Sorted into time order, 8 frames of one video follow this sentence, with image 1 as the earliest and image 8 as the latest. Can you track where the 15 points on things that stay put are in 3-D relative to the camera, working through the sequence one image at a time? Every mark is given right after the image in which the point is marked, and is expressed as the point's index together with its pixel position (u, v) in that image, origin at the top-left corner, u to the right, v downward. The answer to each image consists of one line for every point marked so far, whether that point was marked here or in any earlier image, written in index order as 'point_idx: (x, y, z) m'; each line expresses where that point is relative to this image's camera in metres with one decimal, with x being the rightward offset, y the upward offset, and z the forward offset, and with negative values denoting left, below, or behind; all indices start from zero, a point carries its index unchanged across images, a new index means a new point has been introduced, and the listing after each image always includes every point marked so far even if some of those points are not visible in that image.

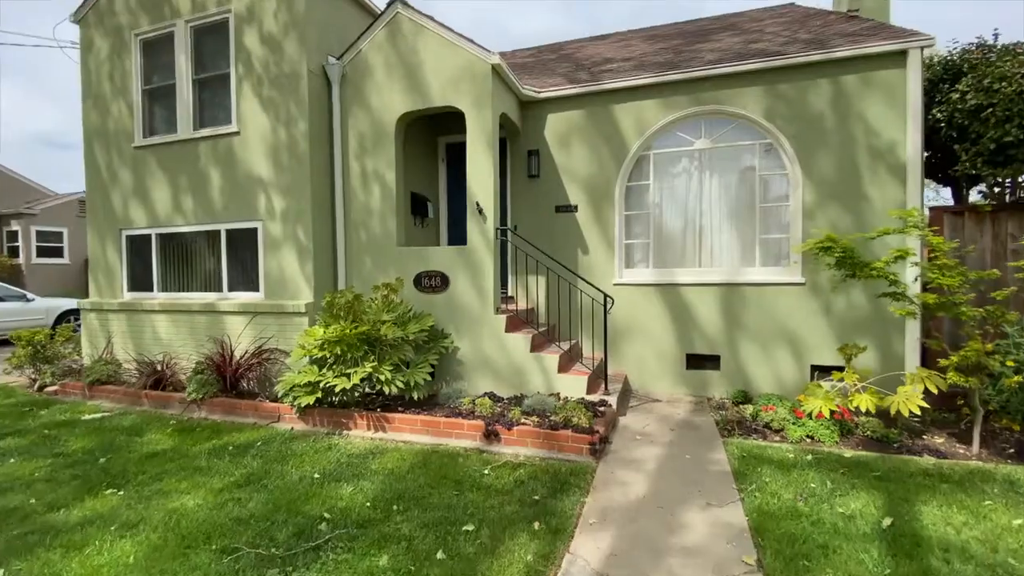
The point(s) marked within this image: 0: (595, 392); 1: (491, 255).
0: (+1.0, -1.3, +5.8) m
1: (-0.3, +0.4, +6.0) m
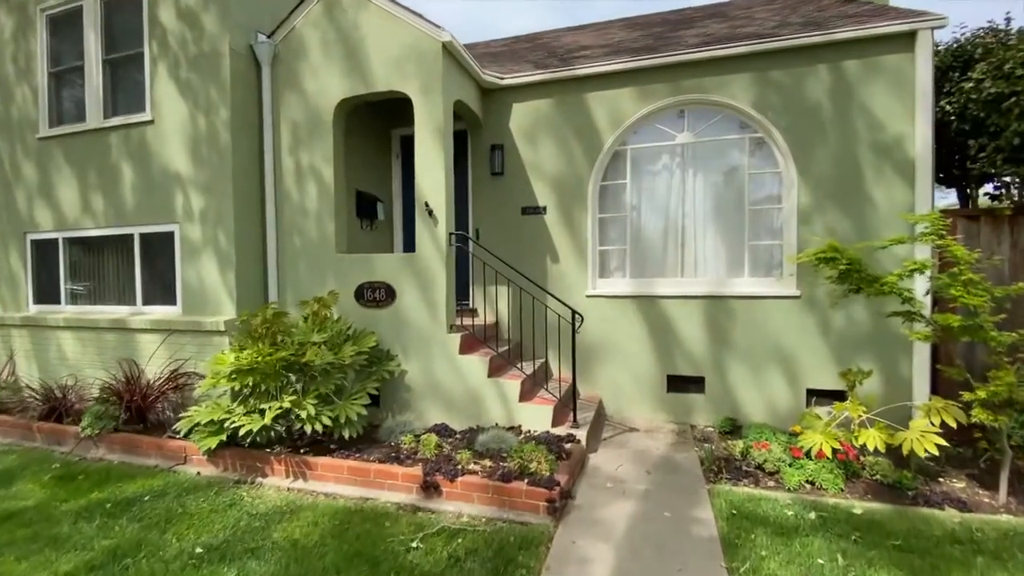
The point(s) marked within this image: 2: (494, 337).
0: (+0.5, -1.4, +5.0) m
1: (-0.8, +0.2, +5.2) m
2: (-0.2, -0.6, +5.9) m
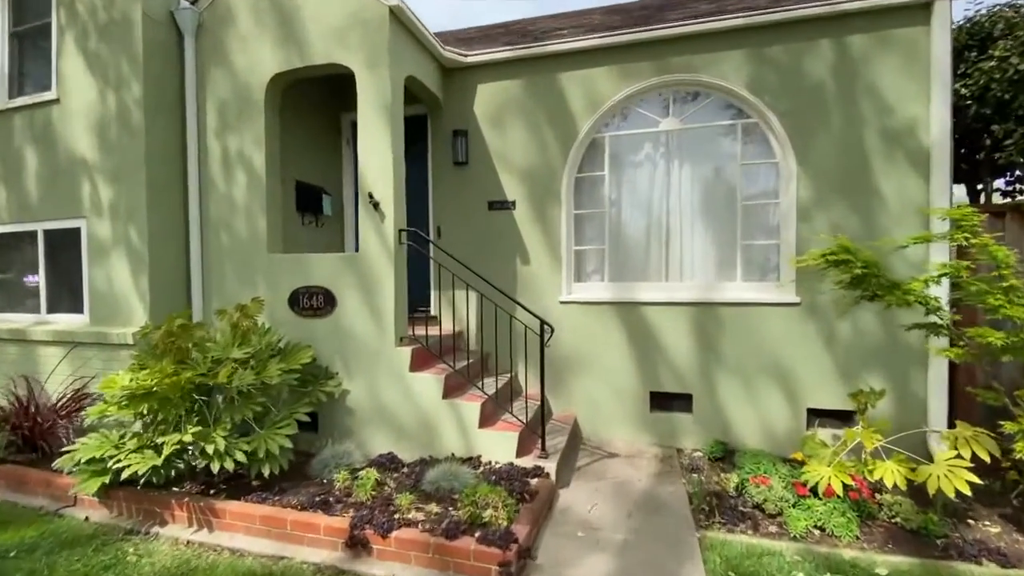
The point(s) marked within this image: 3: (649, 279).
0: (+0.2, -1.5, +4.2) m
1: (-1.2, +0.2, +4.4) m
2: (-0.6, -0.7, +5.1) m
3: (+1.5, +0.1, +5.2) m
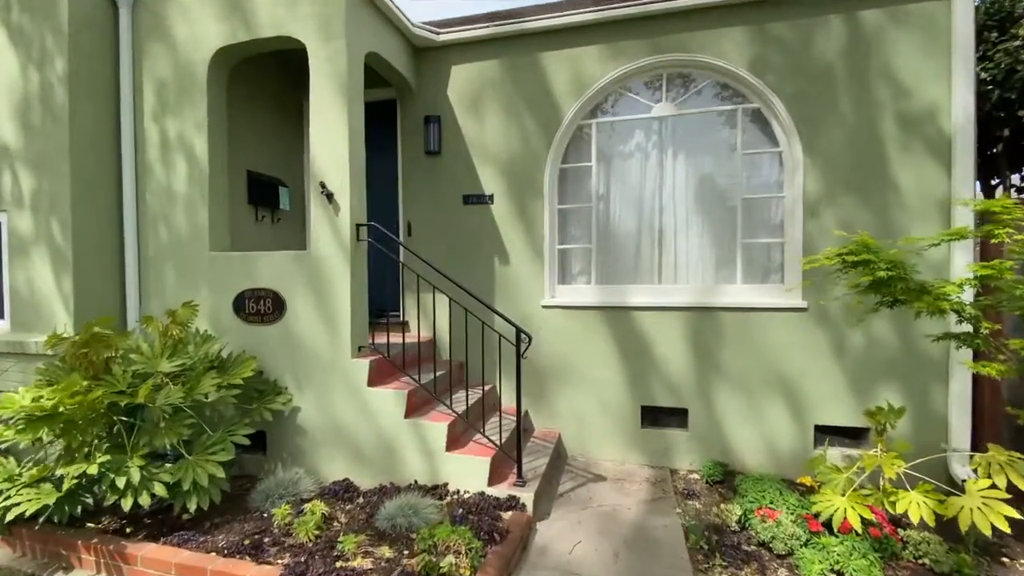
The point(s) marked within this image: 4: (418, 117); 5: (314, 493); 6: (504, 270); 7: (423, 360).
0: (-0.1, -1.5, +3.7) m
1: (-1.4, +0.2, +3.9) m
2: (-0.8, -0.7, +4.6) m
3: (+1.3, +0.1, +4.7) m
4: (-1.0, +1.8, +5.0) m
5: (-1.5, -1.6, +3.7) m
6: (-0.1, +0.2, +4.9) m
7: (-0.9, -0.7, +4.5) m
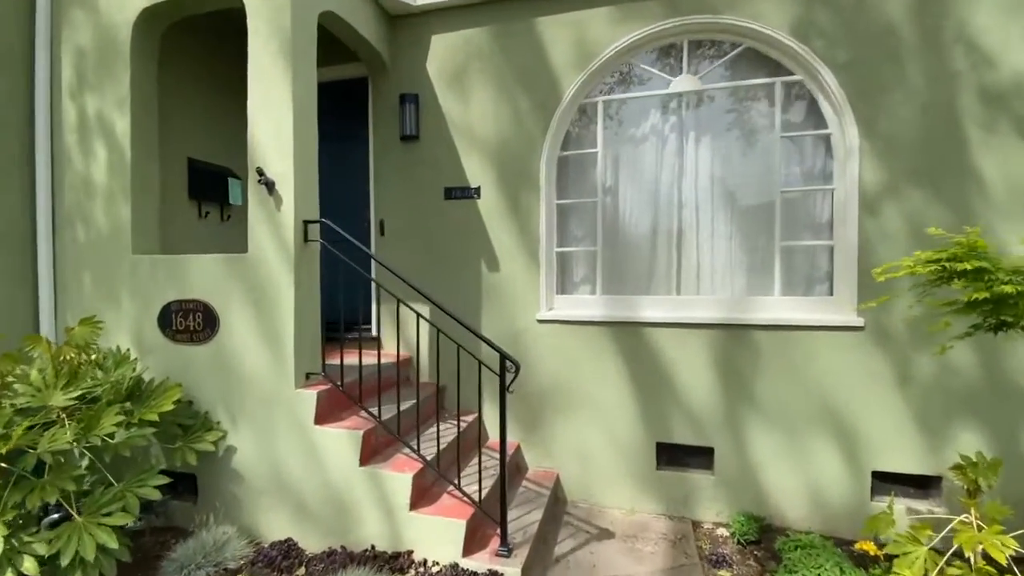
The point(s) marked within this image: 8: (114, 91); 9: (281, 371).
0: (-0.2, -1.6, +2.9) m
1: (-1.5, +0.1, +3.1) m
2: (-0.9, -0.8, +3.8) m
3: (+1.2, 0.0, +3.9) m
4: (-1.1, +1.7, +4.3) m
5: (-1.6, -1.7, +2.9) m
6: (-0.2, +0.1, +4.1) m
7: (-1.0, -0.8, +3.7) m
8: (-2.9, +1.5, +3.5) m
9: (-1.5, -0.5, +3.1) m
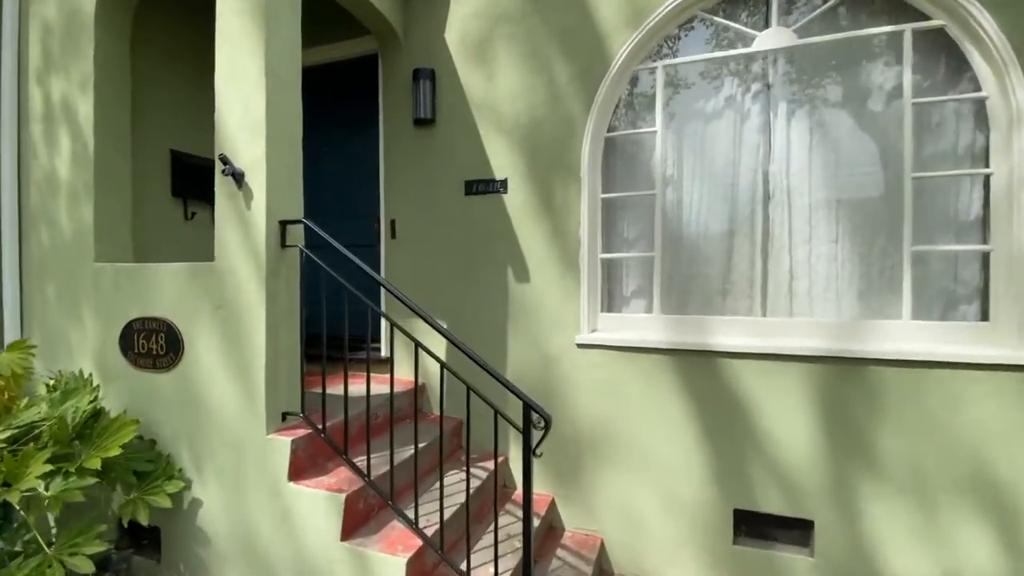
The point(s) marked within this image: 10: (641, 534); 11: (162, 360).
0: (-0.1, -1.7, +2.2) m
1: (-1.3, 0.0, +2.5) m
2: (-0.7, -0.9, +3.1) m
3: (+1.4, -0.1, +3.1) m
4: (-0.8, +1.6, +3.6) m
5: (-1.5, -1.8, +2.3) m
6: (+0.1, 0.0, +3.4) m
7: (-0.7, -0.9, +3.0) m
8: (-2.7, +1.4, +3.0) m
9: (-1.4, -0.6, +2.5) m
10: (+0.8, -1.6, +3.1) m
11: (-2.0, -0.4, +2.7) m
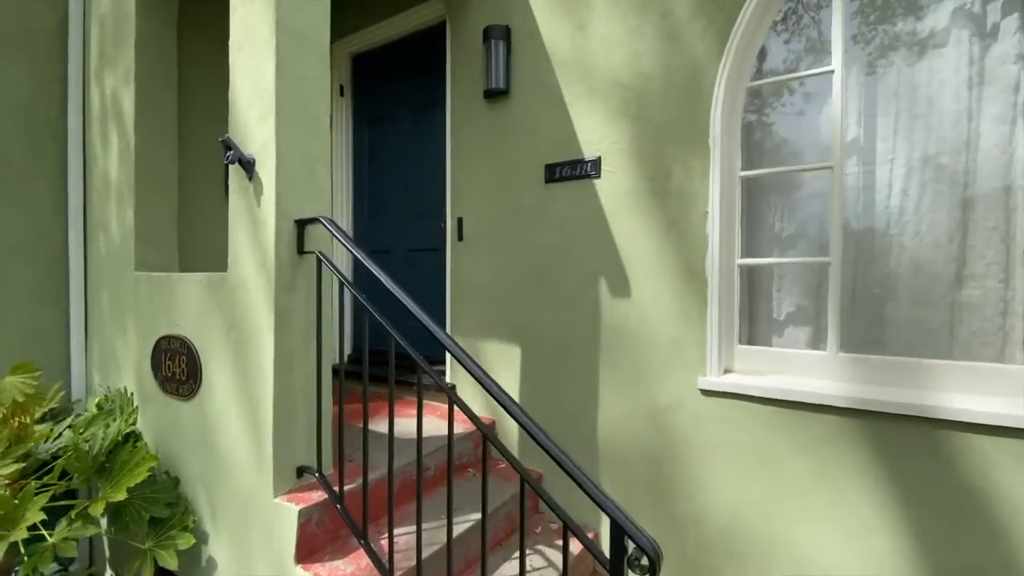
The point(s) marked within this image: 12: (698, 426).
0: (+0.2, -1.8, +1.3) m
1: (-1.0, -0.1, +1.9) m
2: (-0.3, -1.0, +2.4) m
3: (+1.8, -0.2, +1.9) m
4: (-0.2, +1.6, +2.9) m
5: (-1.2, -1.8, +1.8) m
6: (+0.6, -0.1, +2.5) m
7: (-0.3, -1.0, +2.3) m
8: (-2.2, +1.3, +2.7) m
9: (-1.0, -0.7, +2.0) m
10: (+1.2, -1.7, +2.0) m
11: (-1.6, -0.5, +2.3) m
12: (+0.9, -0.7, +2.3) m
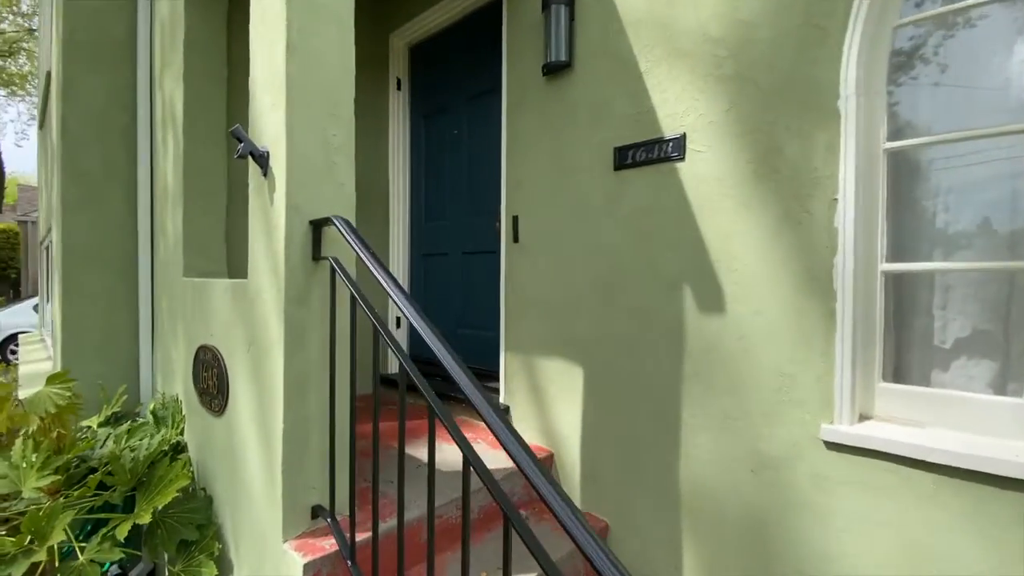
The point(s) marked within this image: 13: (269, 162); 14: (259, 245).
0: (+0.2, -1.8, +0.9) m
1: (-0.8, -0.1, +1.7) m
2: (0.0, -1.0, +2.0) m
3: (+1.9, -0.3, +1.2) m
4: (+0.1, +1.5, +2.5) m
5: (-1.1, -1.9, +1.6) m
6: (+0.8, -0.2, +1.9) m
7: (-0.1, -1.0, +2.0) m
8: (-1.9, +1.3, +2.7) m
9: (-0.9, -0.8, +1.7) m
10: (+1.4, -1.7, +1.4) m
11: (-1.3, -0.5, +2.2) m
12: (+1.1, -0.7, +1.7) m
13: (-0.9, +0.5, +1.7) m
14: (-0.9, +0.2, +1.8) m
